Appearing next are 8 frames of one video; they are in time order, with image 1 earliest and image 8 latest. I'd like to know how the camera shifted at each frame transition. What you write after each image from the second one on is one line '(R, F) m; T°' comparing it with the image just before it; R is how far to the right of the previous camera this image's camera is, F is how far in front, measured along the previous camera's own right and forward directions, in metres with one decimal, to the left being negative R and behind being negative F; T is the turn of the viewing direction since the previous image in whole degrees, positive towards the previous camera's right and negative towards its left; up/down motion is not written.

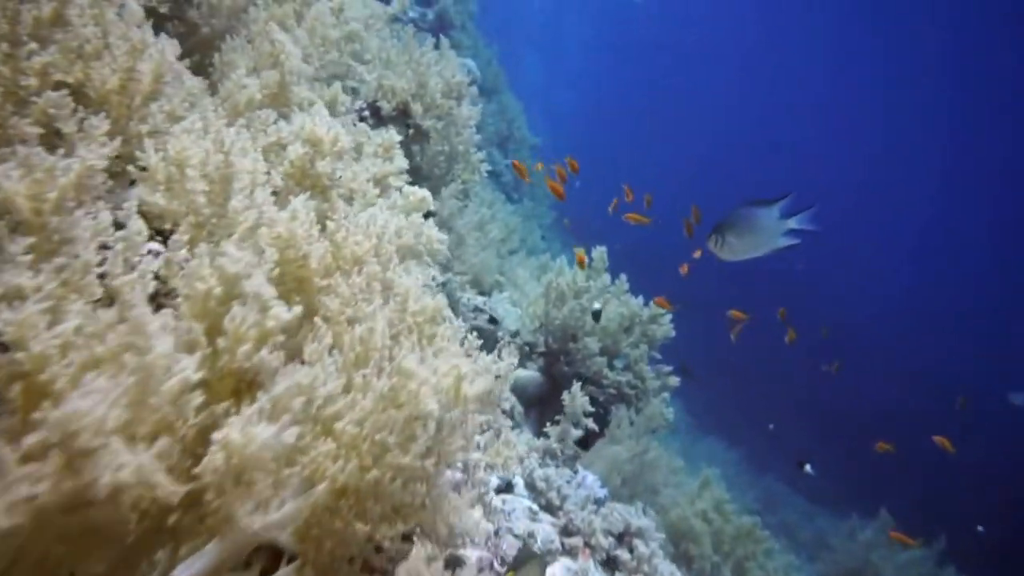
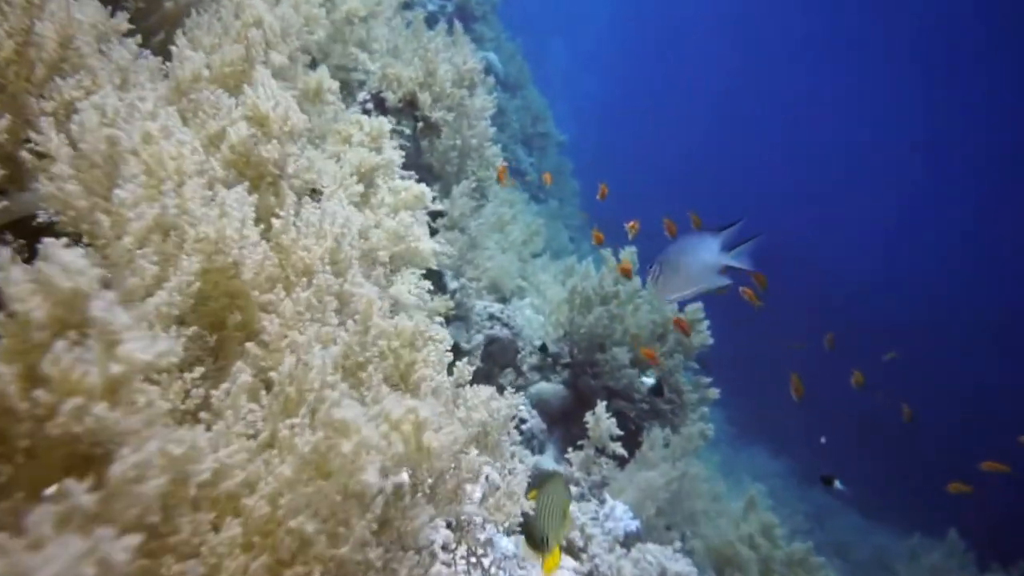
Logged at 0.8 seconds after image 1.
(+0.1, +0.4) m; -2°
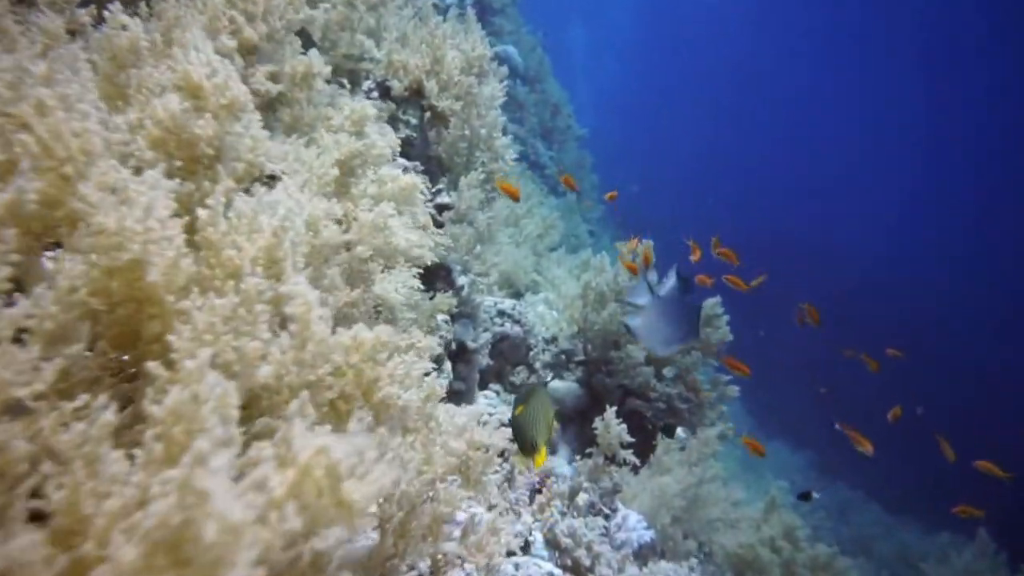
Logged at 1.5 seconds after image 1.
(+0.1, +0.2) m; -1°
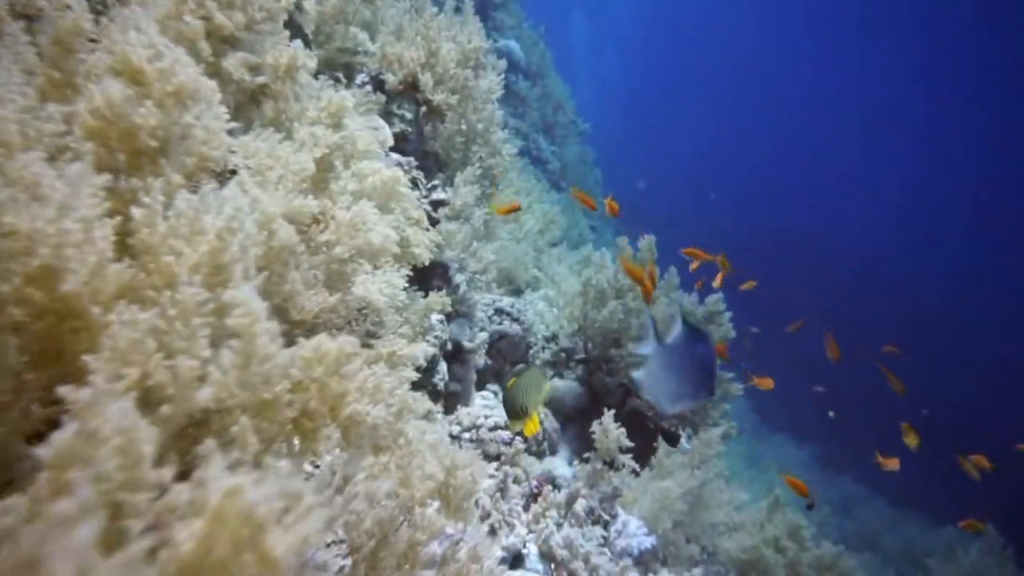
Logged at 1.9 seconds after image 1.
(0.0, +0.1) m; 0°
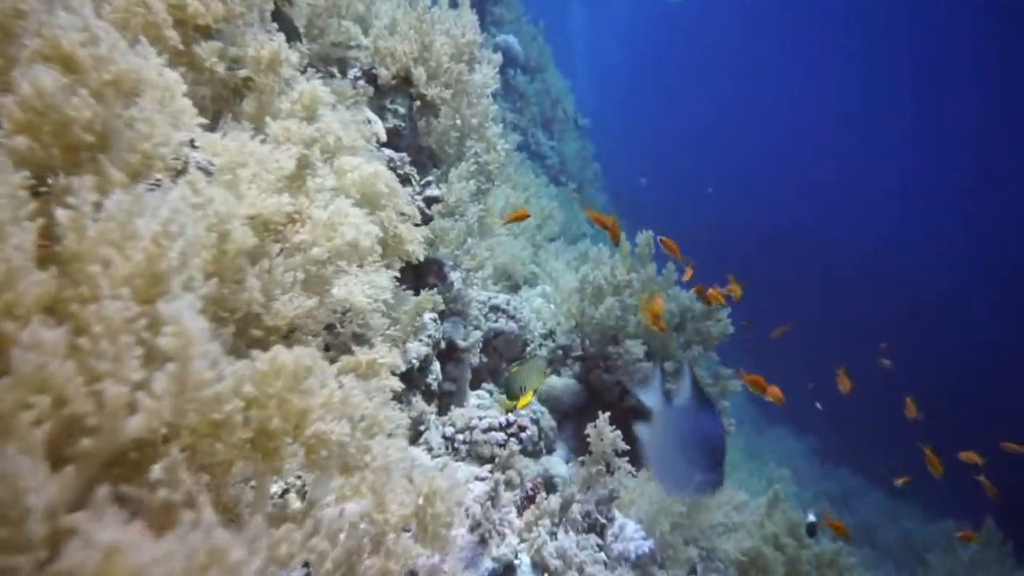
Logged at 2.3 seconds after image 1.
(0.0, +0.1) m; 0°
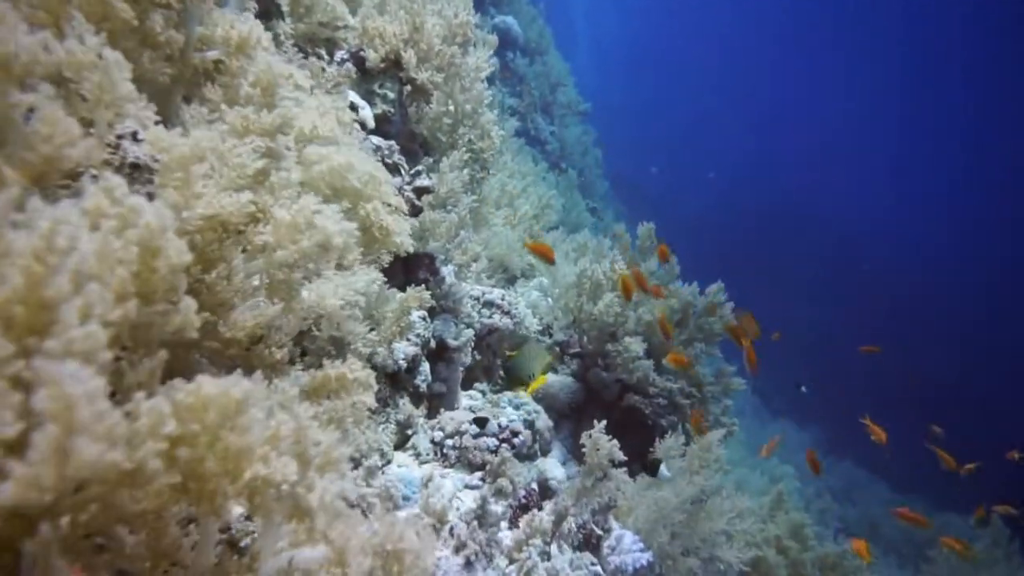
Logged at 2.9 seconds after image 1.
(0.0, +0.2) m; 0°
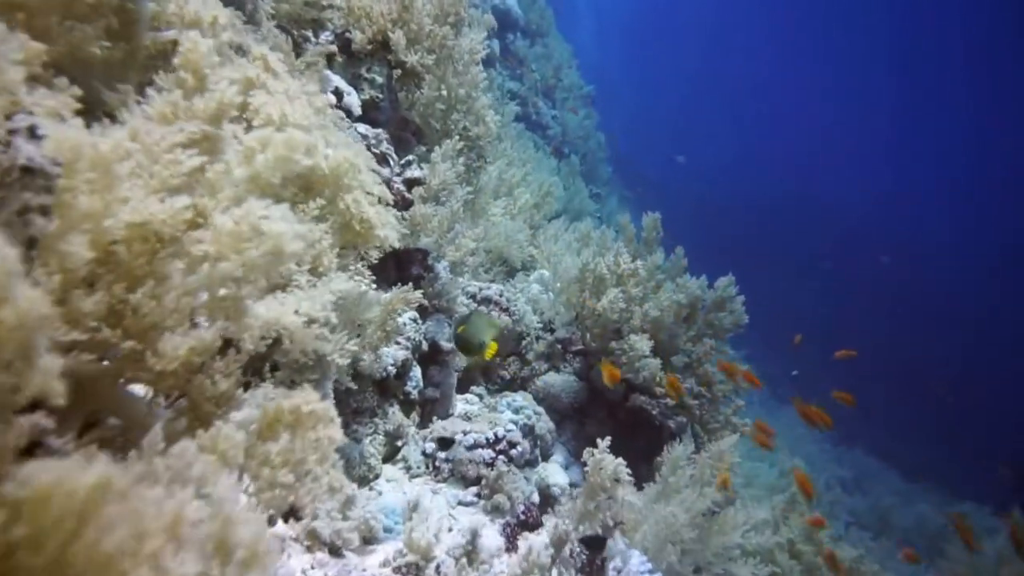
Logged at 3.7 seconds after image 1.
(0.0, +0.3) m; 0°
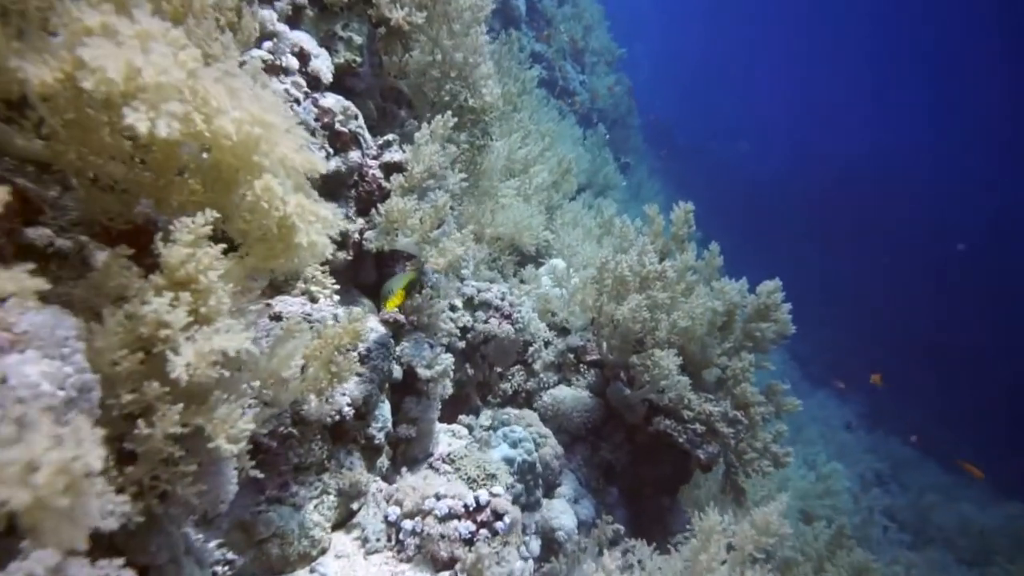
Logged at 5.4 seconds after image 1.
(+0.1, +0.8) m; -2°
